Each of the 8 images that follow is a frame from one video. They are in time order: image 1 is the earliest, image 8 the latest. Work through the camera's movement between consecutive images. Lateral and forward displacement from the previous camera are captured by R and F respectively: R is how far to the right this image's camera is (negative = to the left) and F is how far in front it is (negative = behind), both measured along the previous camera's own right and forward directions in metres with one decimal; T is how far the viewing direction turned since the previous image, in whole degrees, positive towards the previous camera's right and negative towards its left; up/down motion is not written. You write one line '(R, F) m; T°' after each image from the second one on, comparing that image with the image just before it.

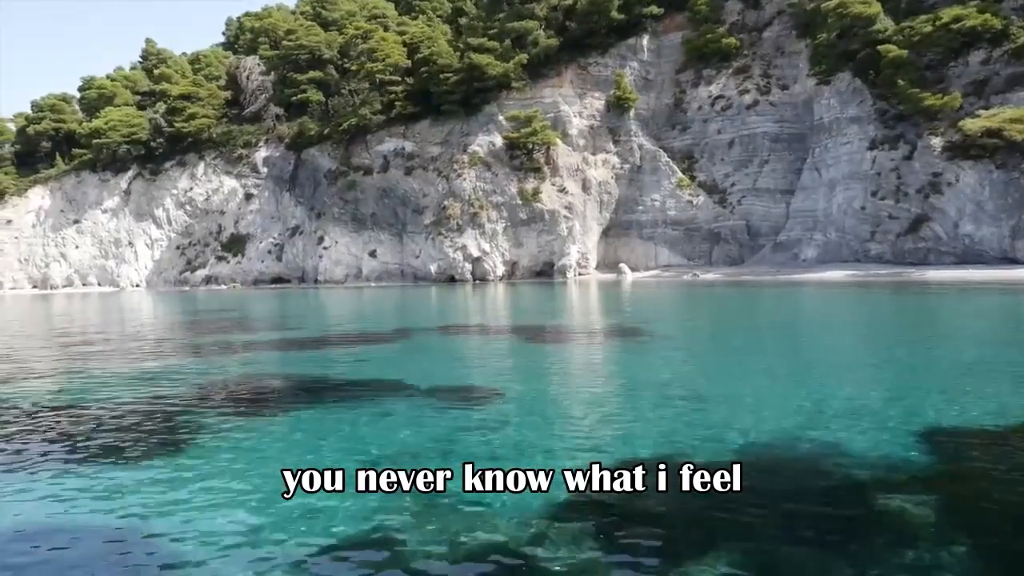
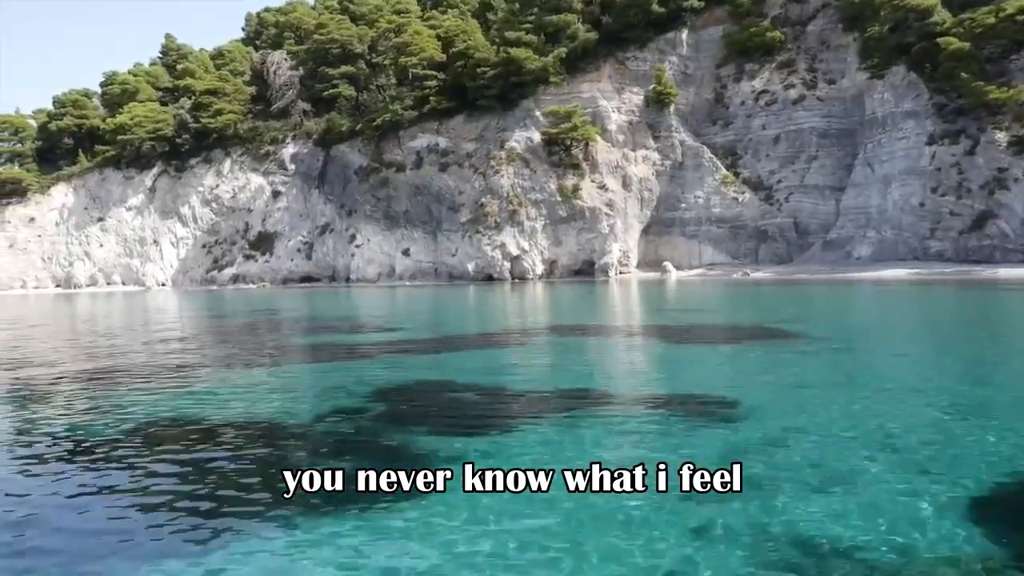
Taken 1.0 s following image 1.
(-1.9, +0.9) m; 0°
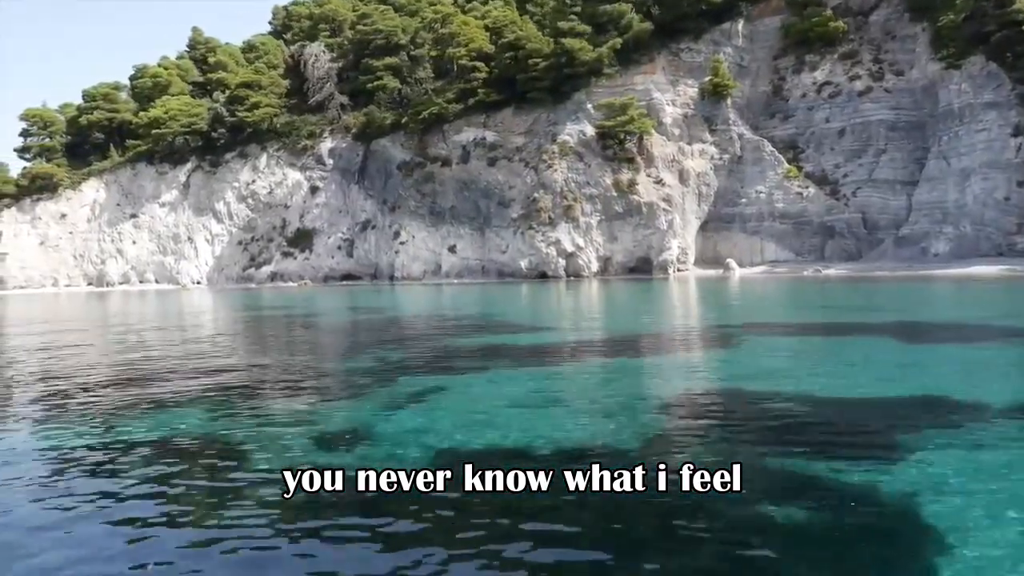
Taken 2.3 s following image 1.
(-2.6, +1.3) m; 0°
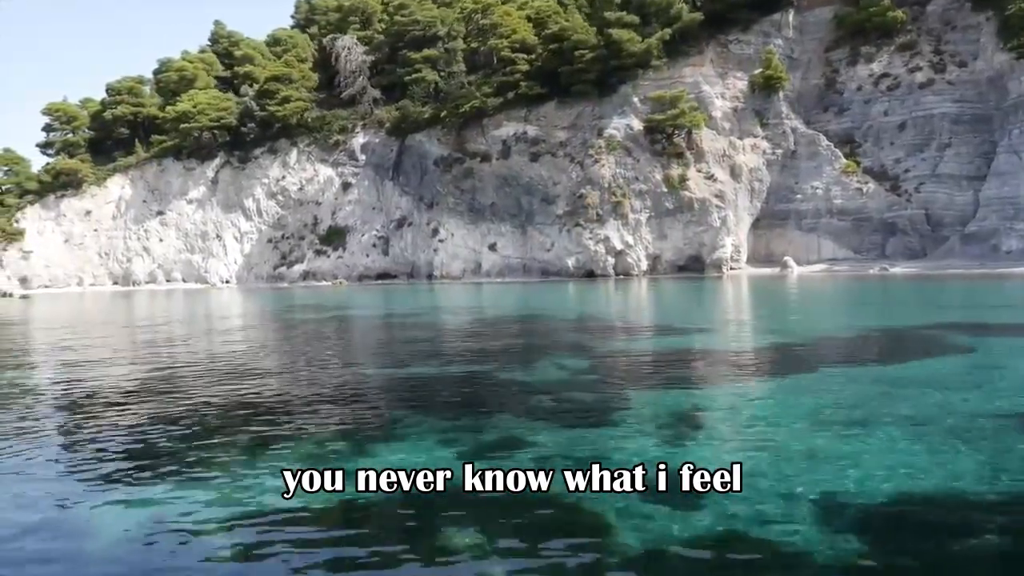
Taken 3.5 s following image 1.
(-2.2, +1.3) m; 0°
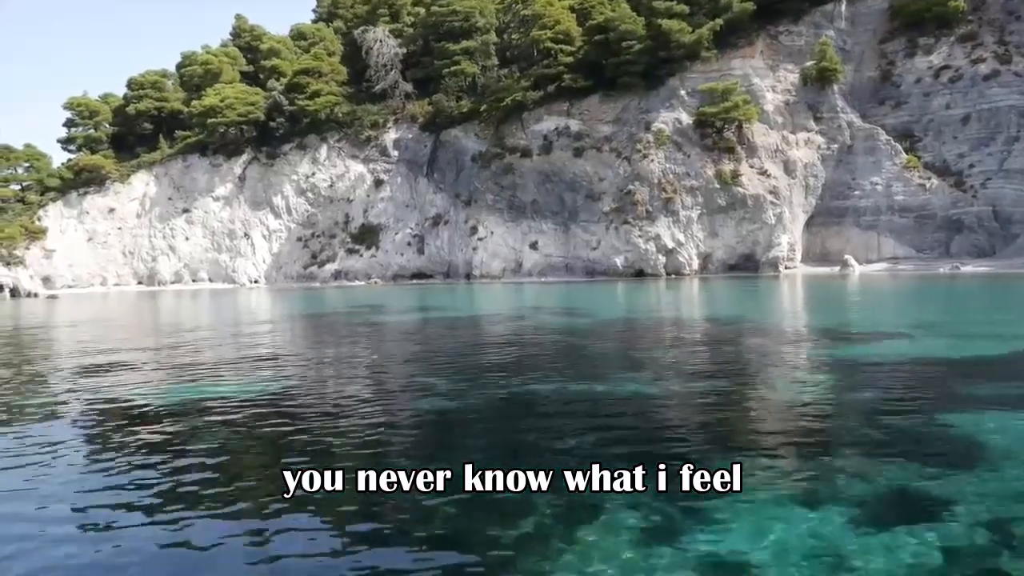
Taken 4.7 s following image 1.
(-2.1, +1.4) m; 0°
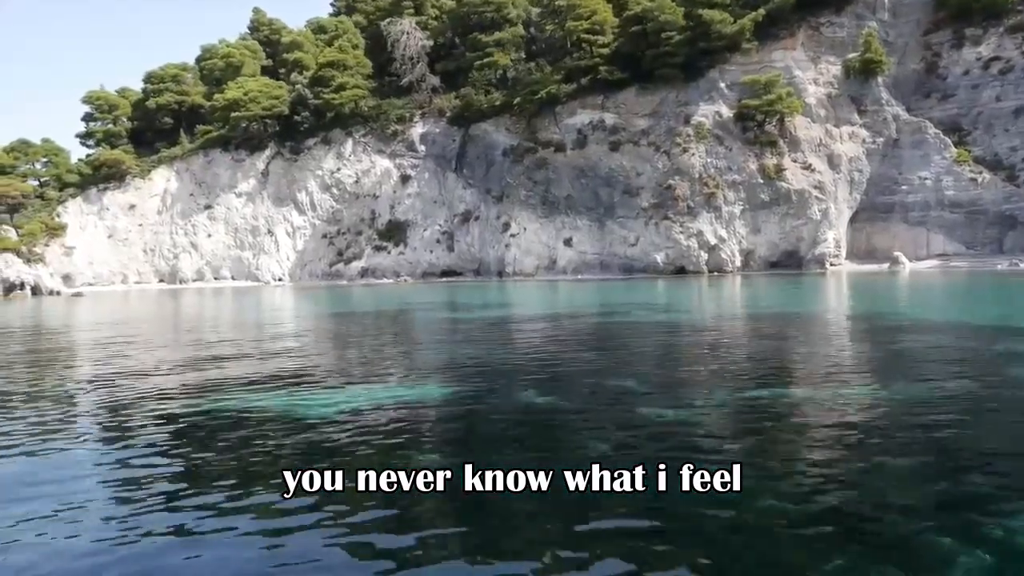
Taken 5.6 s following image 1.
(-1.6, +1.0) m; 0°
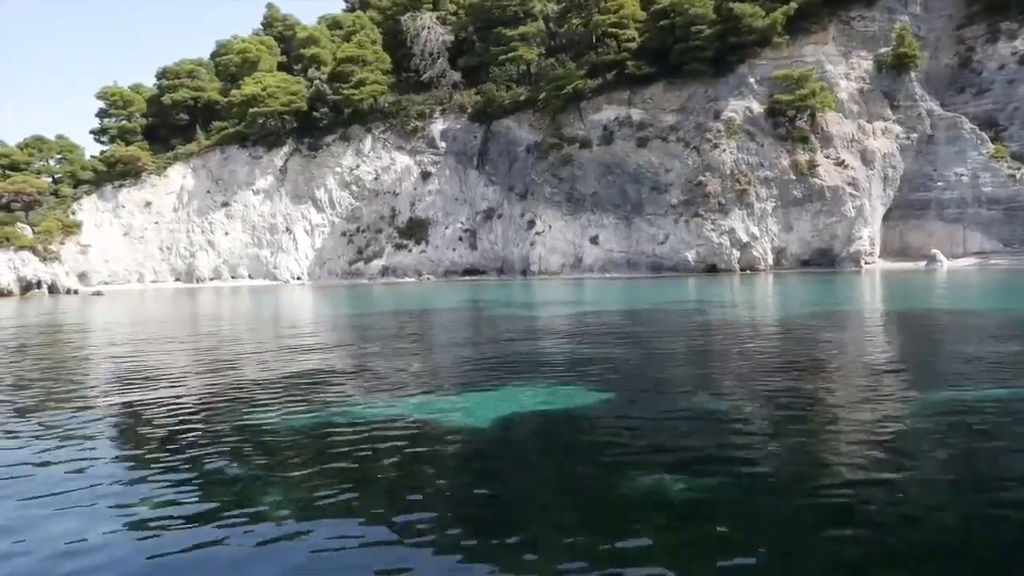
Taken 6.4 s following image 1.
(-1.2, +0.7) m; 0°
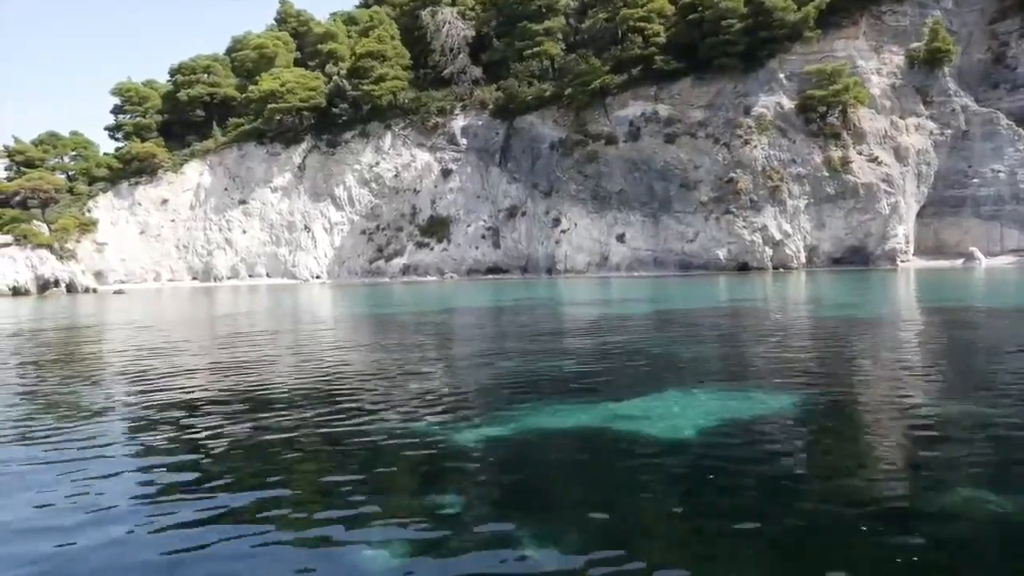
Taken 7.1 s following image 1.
(-1.2, +0.6) m; 0°
